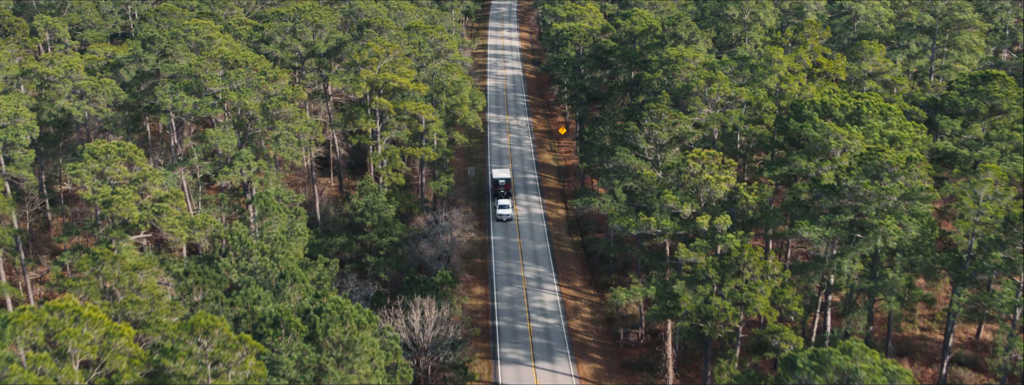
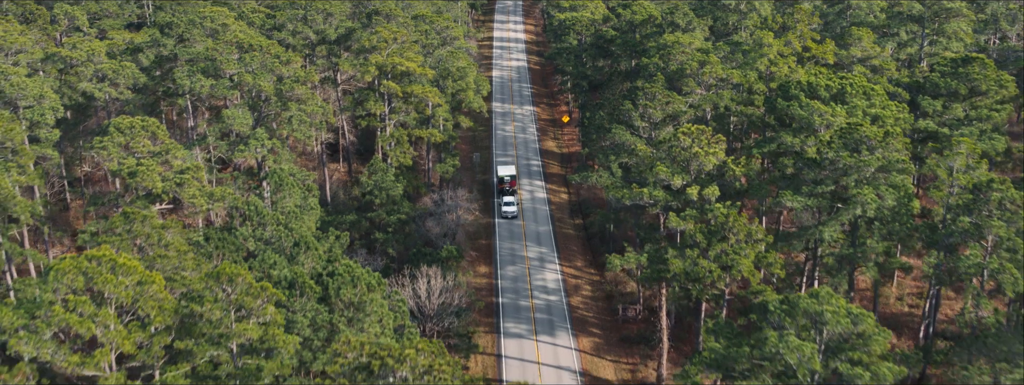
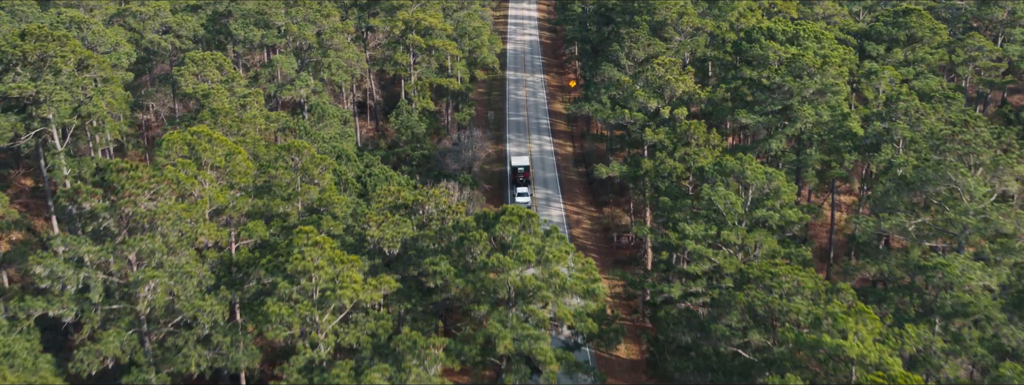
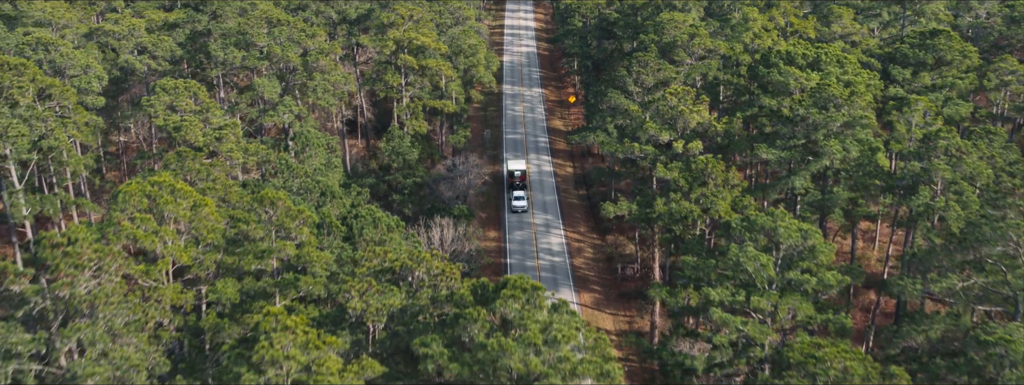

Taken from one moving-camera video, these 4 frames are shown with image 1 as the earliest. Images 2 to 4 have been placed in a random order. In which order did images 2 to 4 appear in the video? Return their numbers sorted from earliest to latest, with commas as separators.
2, 4, 3
